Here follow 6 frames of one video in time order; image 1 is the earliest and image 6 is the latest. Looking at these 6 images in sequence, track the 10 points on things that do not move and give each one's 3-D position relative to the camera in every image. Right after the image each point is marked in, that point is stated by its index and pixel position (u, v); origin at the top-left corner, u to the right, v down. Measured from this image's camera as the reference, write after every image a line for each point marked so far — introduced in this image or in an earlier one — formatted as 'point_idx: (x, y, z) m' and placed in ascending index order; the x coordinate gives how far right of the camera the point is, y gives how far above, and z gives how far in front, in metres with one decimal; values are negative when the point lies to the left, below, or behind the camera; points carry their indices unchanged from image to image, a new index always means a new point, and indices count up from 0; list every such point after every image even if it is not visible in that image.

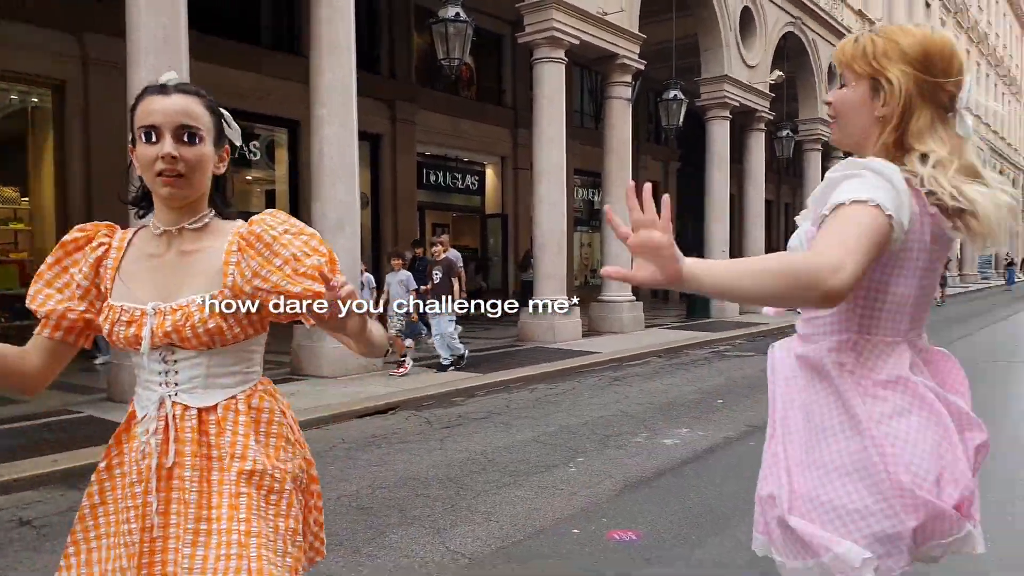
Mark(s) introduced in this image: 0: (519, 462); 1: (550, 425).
0: (+0.1, -1.1, +4.7) m
1: (+0.3, -1.1, +6.0) m
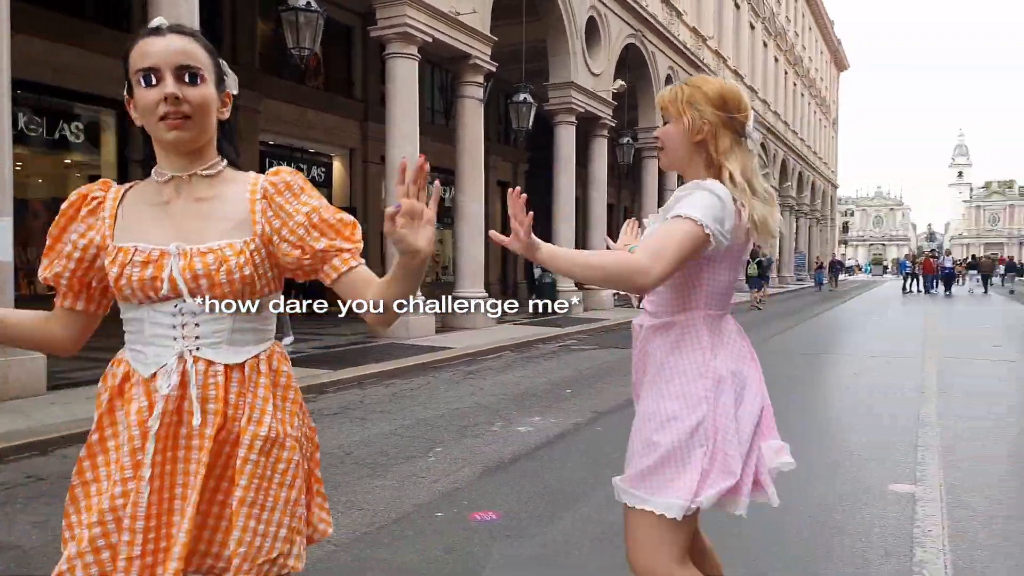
0: (-0.8, -1.0, +4.8) m
1: (-0.8, -1.0, +6.1) m
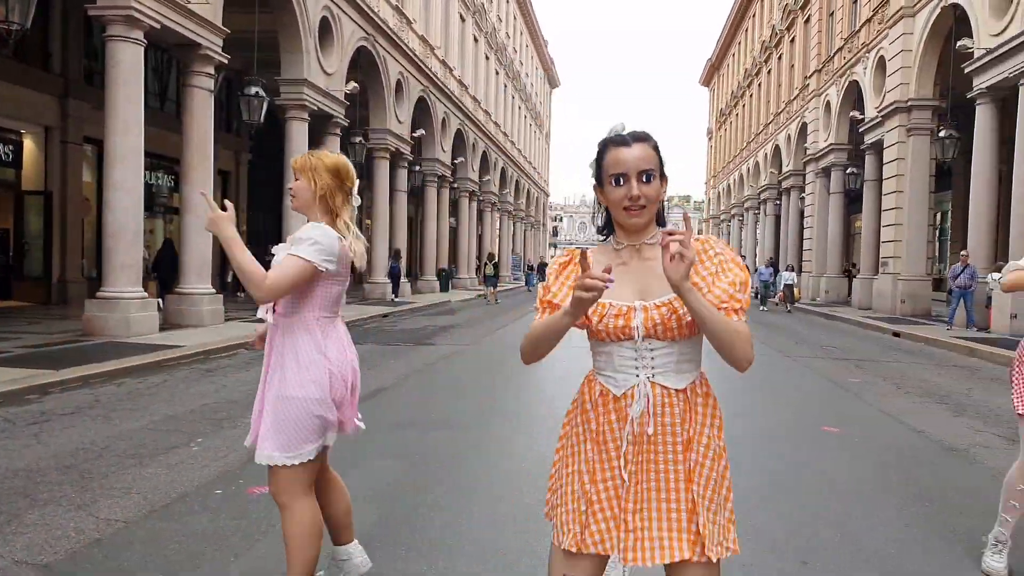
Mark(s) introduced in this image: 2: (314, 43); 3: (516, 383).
0: (-2.4, -1.0, +4.9) m
1: (-2.9, -1.0, +6.1) m
2: (-4.5, +5.7, +17.5) m
3: (0.0, -1.1, +8.9) m
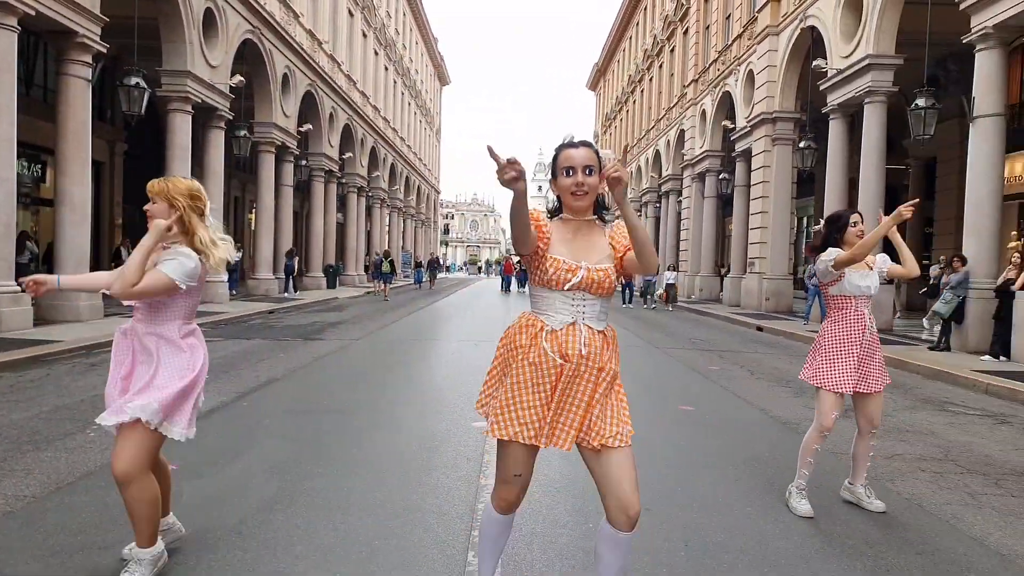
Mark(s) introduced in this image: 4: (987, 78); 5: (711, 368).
0: (-3.2, -1.0, +5.0) m
1: (-3.8, -0.9, +6.1) m
2: (-7.1, +5.8, +17.2) m
3: (-1.3, -1.1, +9.3) m
4: (+8.1, +3.6, +12.9) m
5: (+2.8, -1.1, +10.9) m
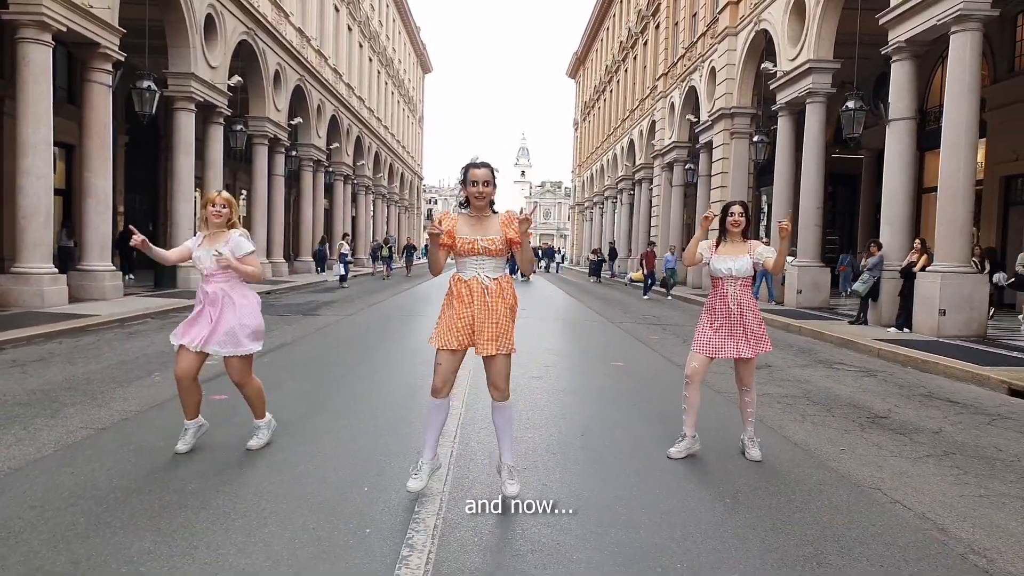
0: (-3.5, -0.8, +6.8) m
1: (-4.2, -0.7, +7.9) m
2: (-7.7, +6.2, +18.7) m
3: (-1.8, -0.8, +11.1) m
4: (+7.5, +3.9, +14.8) m
5: (+2.4, -0.8, +12.8) m
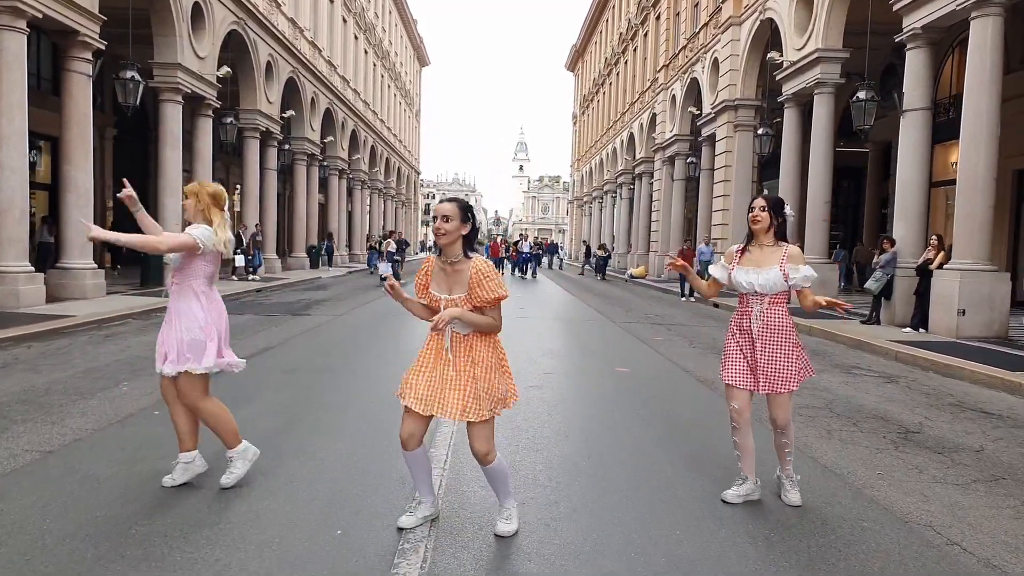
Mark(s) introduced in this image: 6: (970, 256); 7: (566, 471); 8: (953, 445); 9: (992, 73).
0: (-3.5, -0.8, +6.2) m
1: (-4.2, -0.8, +7.3) m
2: (-7.7, +6.2, +18.1) m
3: (-1.8, -0.8, +10.5) m
4: (+7.5, +4.0, +14.2) m
5: (+2.3, -0.8, +12.2) m
6: (+7.4, +0.5, +12.4) m
7: (+0.4, -1.2, +5.1) m
8: (+3.4, -1.2, +5.9) m
9: (+7.7, +3.5, +12.2) m
